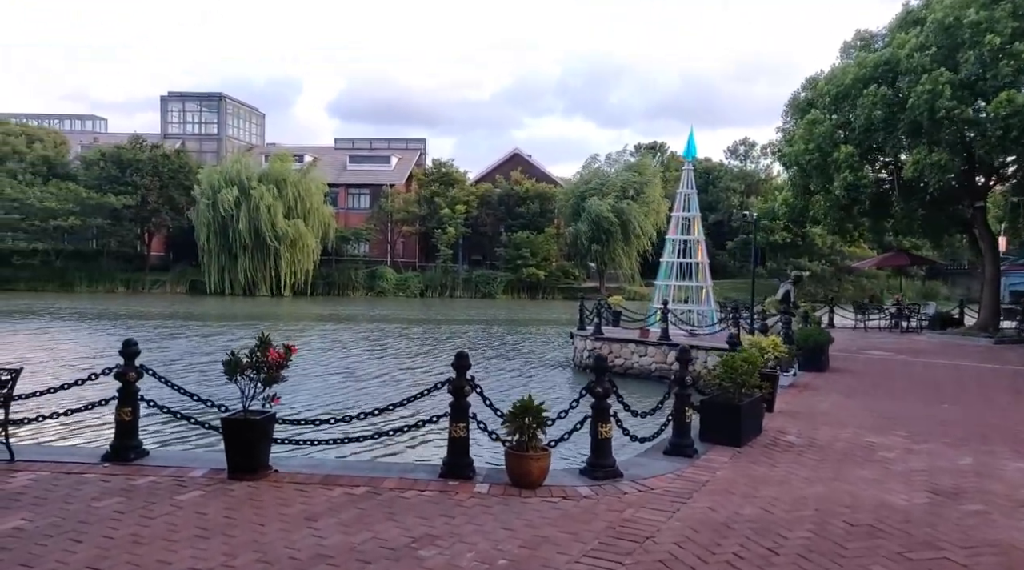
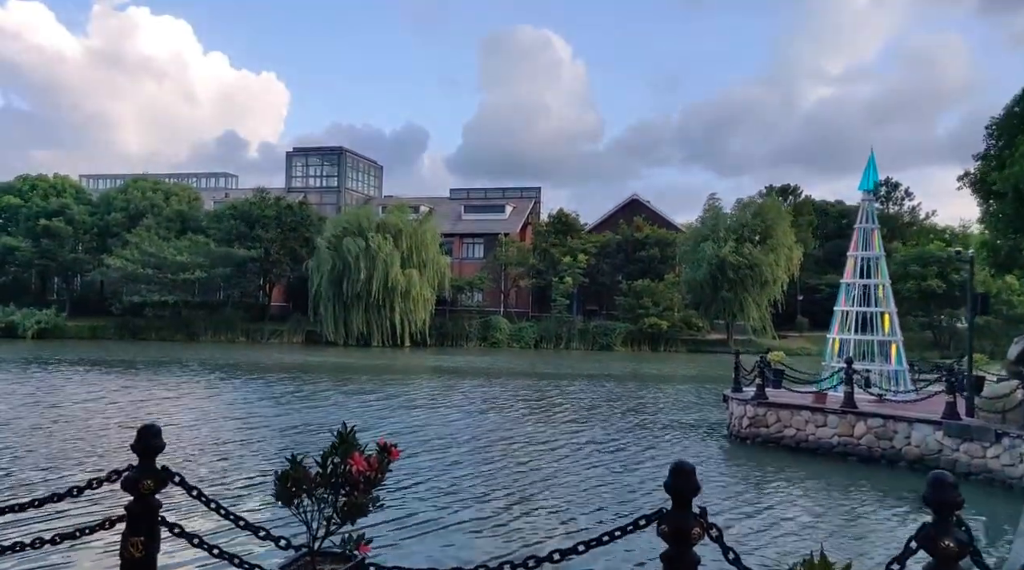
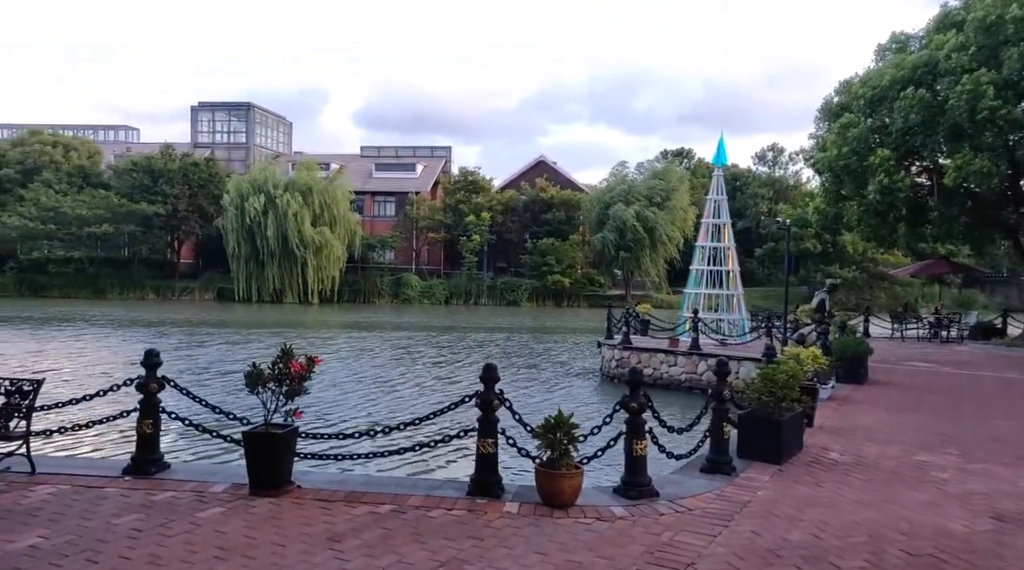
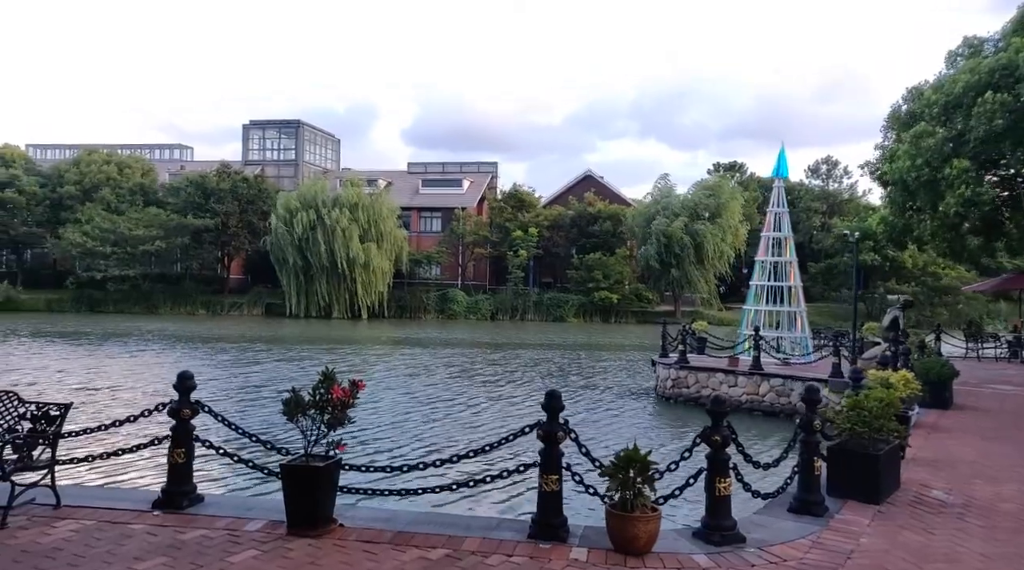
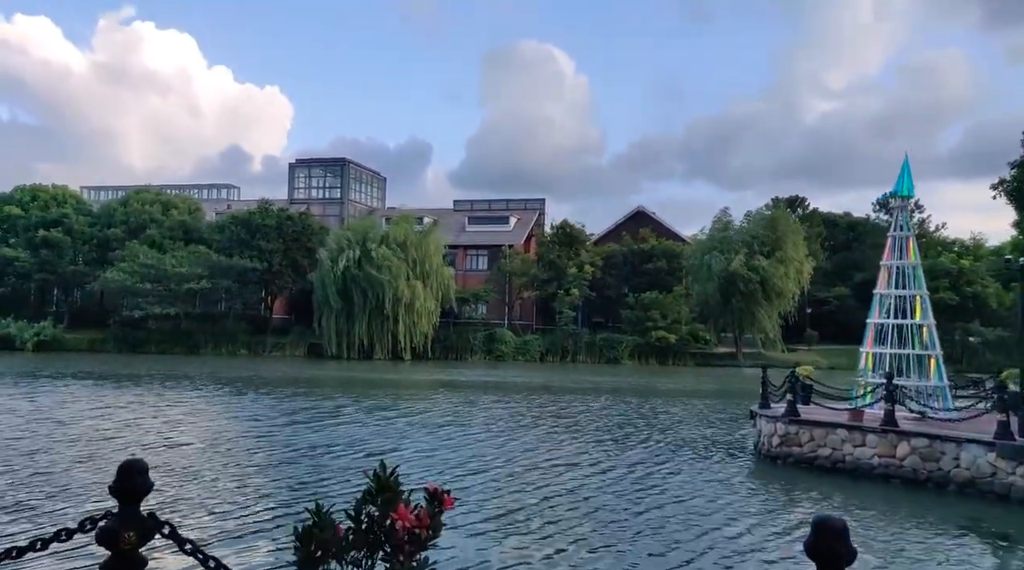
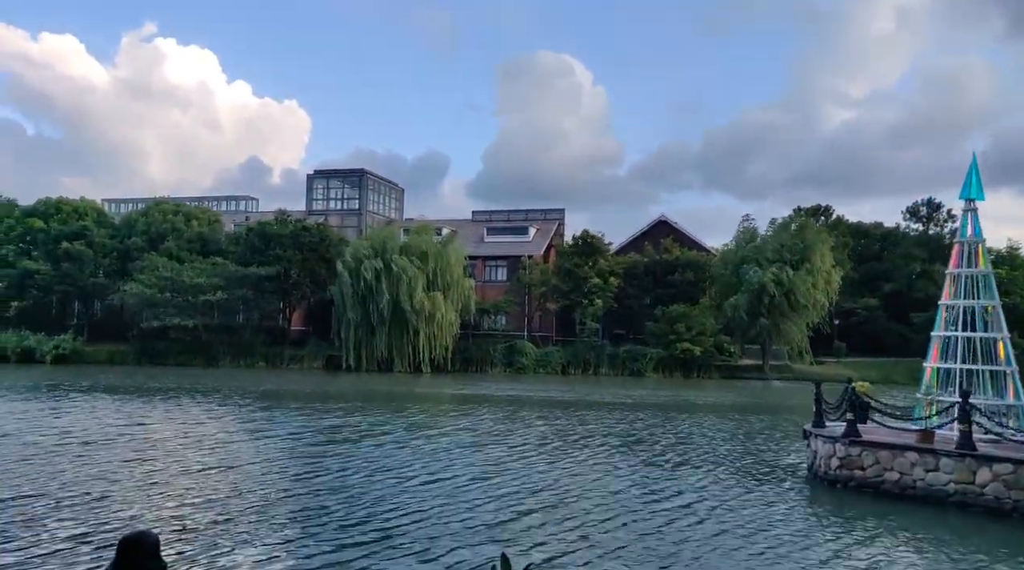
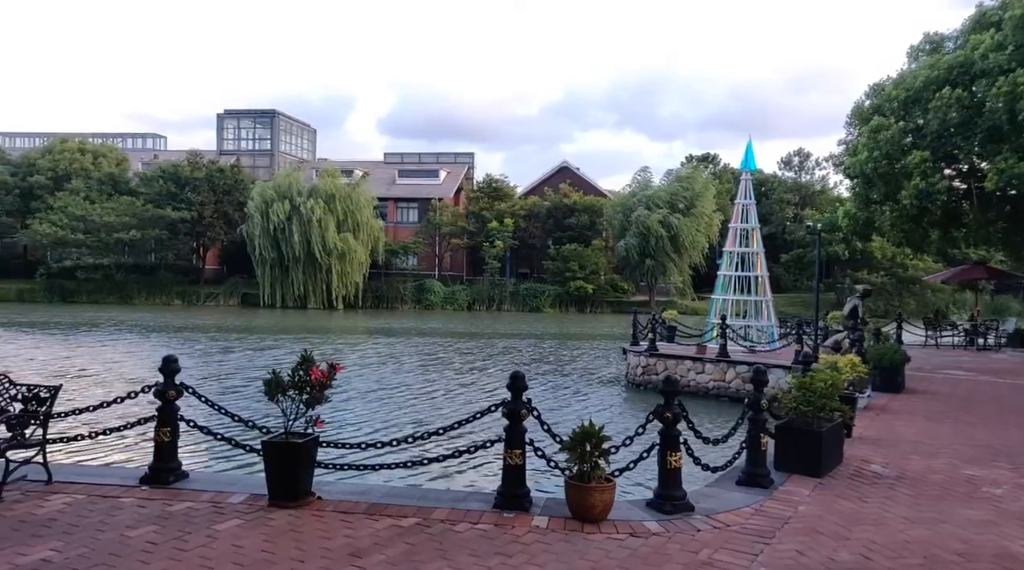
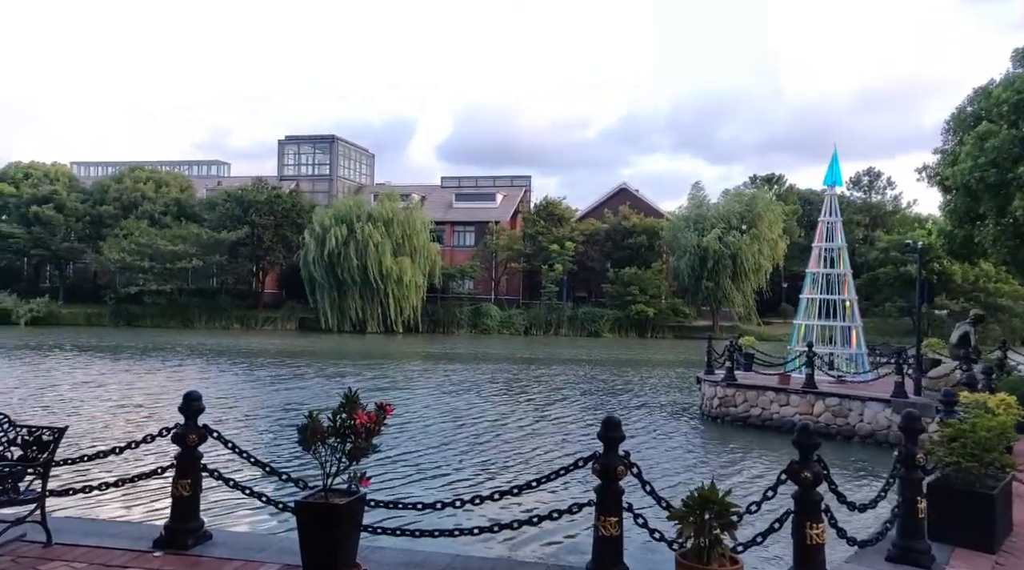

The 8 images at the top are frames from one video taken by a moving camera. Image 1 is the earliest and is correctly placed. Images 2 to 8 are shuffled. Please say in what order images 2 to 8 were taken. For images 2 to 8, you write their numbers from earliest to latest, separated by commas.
3, 7, 4, 8, 2, 5, 6
